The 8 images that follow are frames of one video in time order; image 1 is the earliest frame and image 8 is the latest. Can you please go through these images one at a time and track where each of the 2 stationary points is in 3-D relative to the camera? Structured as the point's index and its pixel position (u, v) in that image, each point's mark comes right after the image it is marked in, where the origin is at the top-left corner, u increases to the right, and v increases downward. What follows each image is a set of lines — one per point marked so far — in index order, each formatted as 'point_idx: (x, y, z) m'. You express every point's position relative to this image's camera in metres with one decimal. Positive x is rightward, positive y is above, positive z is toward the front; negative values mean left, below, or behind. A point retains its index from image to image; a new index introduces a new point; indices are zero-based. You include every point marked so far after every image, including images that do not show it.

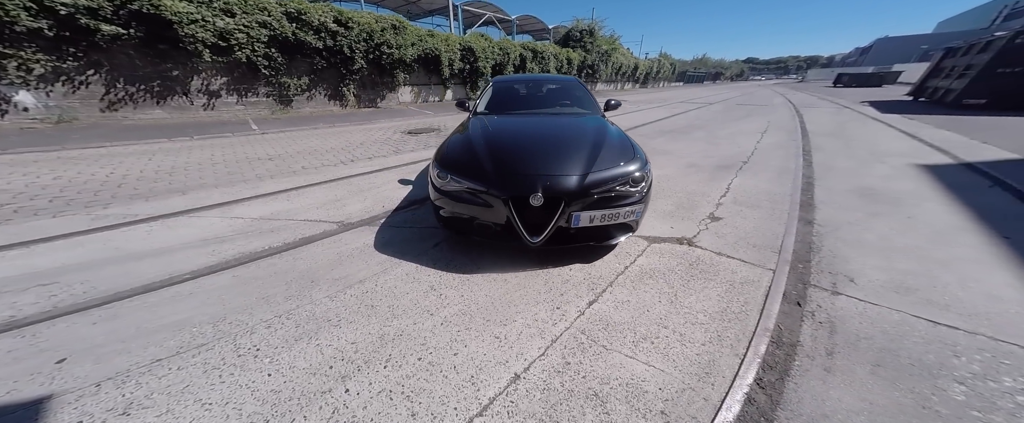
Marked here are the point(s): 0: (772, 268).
0: (+2.0, -0.4, +2.4) m
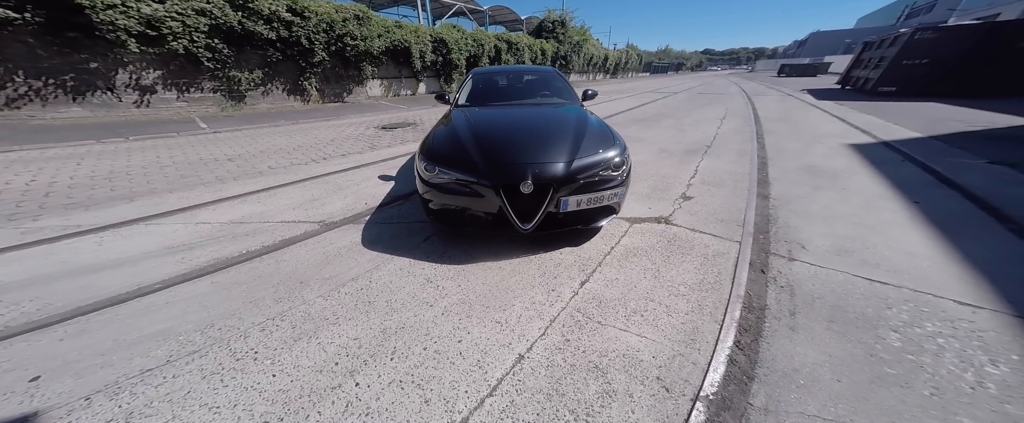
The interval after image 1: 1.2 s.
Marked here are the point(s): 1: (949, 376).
0: (+2.0, -0.3, +2.6) m
1: (+2.0, -0.8, +1.4) m
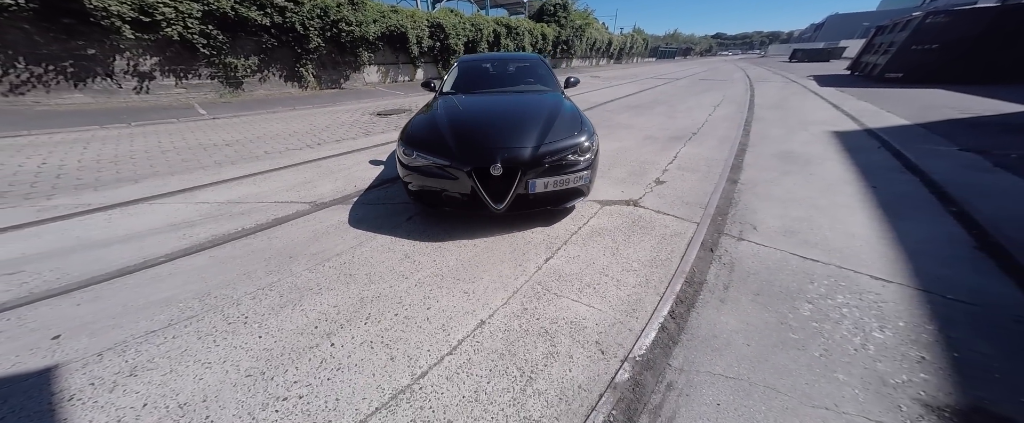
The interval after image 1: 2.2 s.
0: (+1.7, -0.1, +2.8) m
1: (+1.7, -0.7, +1.6) m
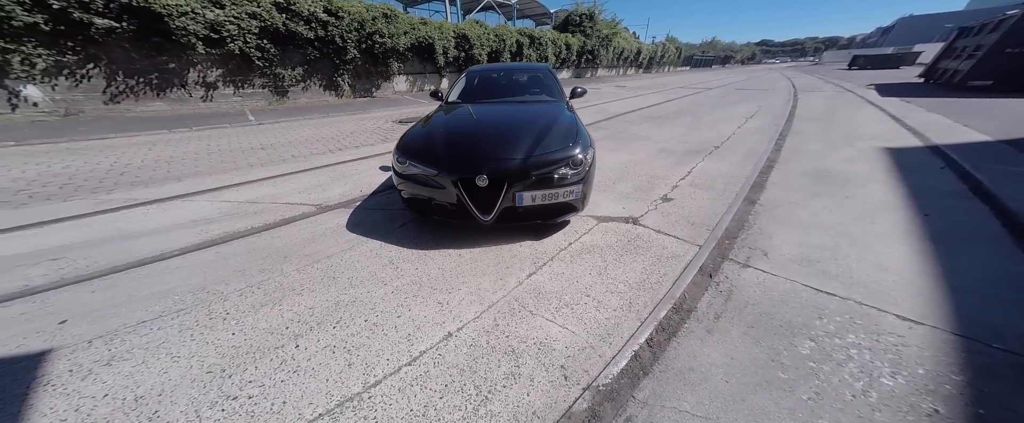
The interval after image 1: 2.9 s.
0: (+1.6, -0.3, +2.6) m
1: (+1.5, -0.8, +1.3) m
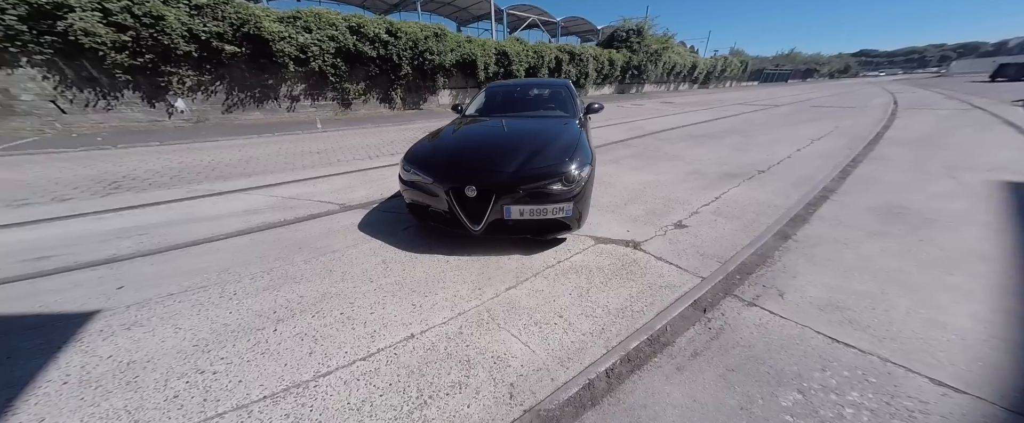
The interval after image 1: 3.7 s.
0: (+1.5, -0.5, +2.3) m
1: (+1.1, -0.9, +1.1) m
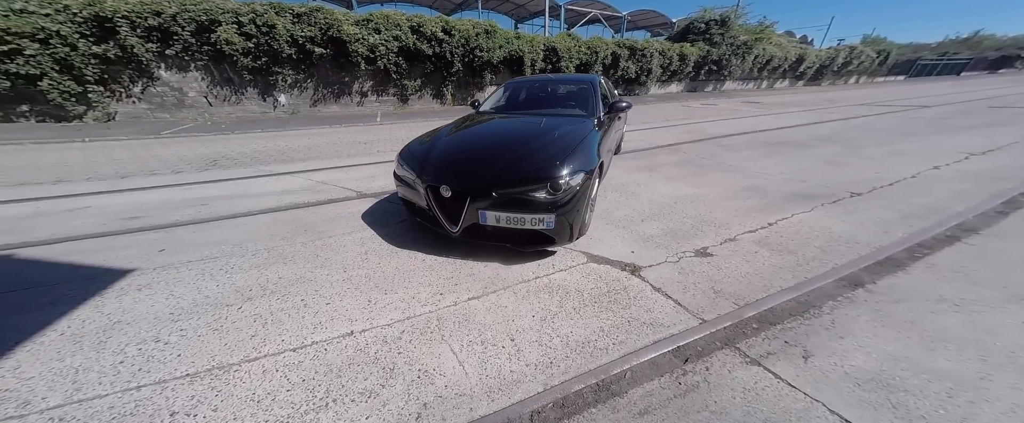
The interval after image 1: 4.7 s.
0: (+1.2, -0.7, +1.8) m
1: (+0.5, -1.1, +0.7) m
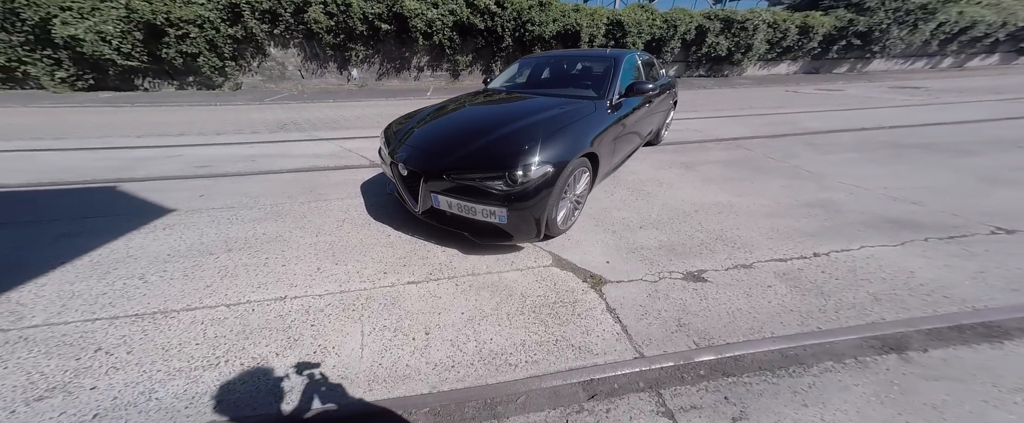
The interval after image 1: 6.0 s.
0: (+0.6, -0.7, +1.4) m
1: (-0.3, -1.1, +0.5) m
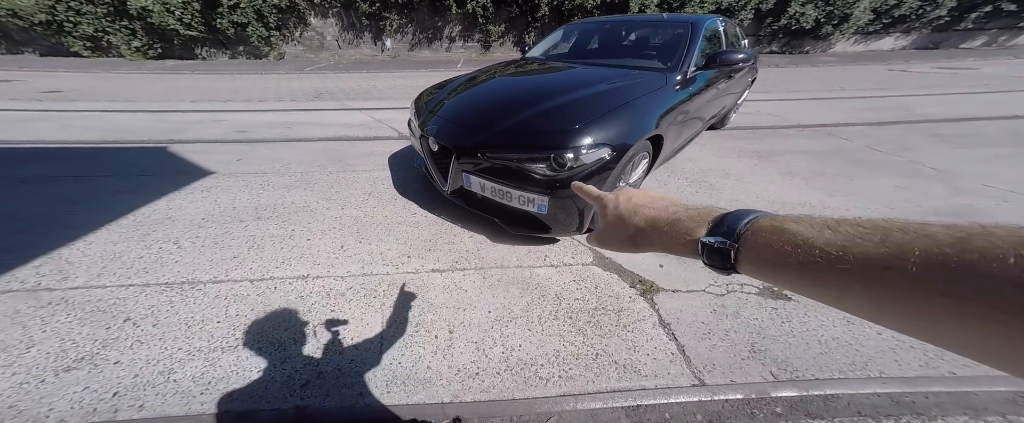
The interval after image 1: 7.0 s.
0: (+0.8, -0.7, +1.1) m
1: (-0.3, -1.1, +0.4) m
